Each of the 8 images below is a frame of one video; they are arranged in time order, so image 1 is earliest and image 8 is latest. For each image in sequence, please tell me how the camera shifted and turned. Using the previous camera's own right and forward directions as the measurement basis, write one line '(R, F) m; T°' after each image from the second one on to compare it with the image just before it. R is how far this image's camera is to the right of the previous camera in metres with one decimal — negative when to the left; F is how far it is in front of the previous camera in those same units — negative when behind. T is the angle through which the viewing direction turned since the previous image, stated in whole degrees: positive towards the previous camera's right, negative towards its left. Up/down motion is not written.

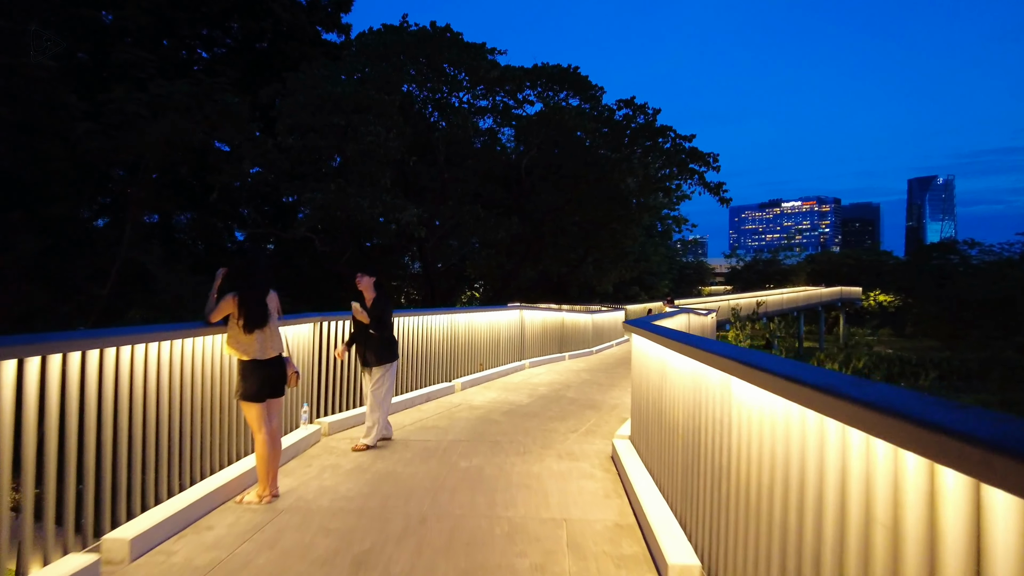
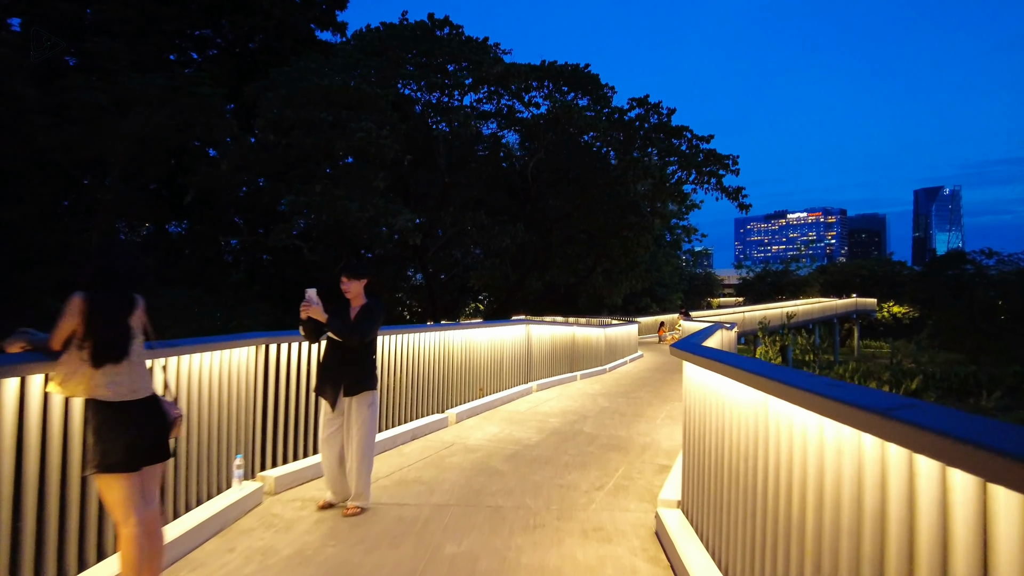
(0.0, +1.5) m; 0°
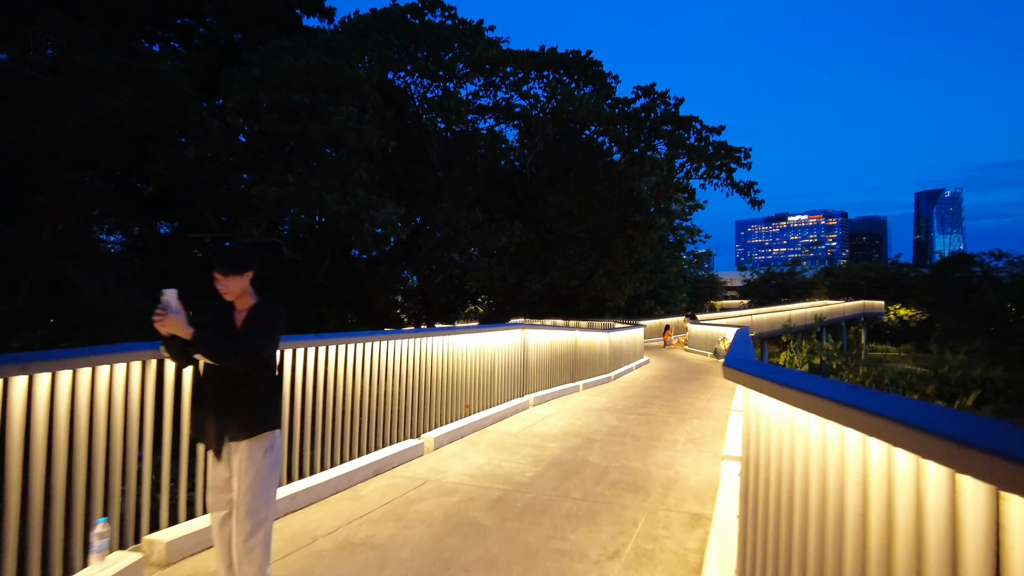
(+0.1, +1.3) m; 0°
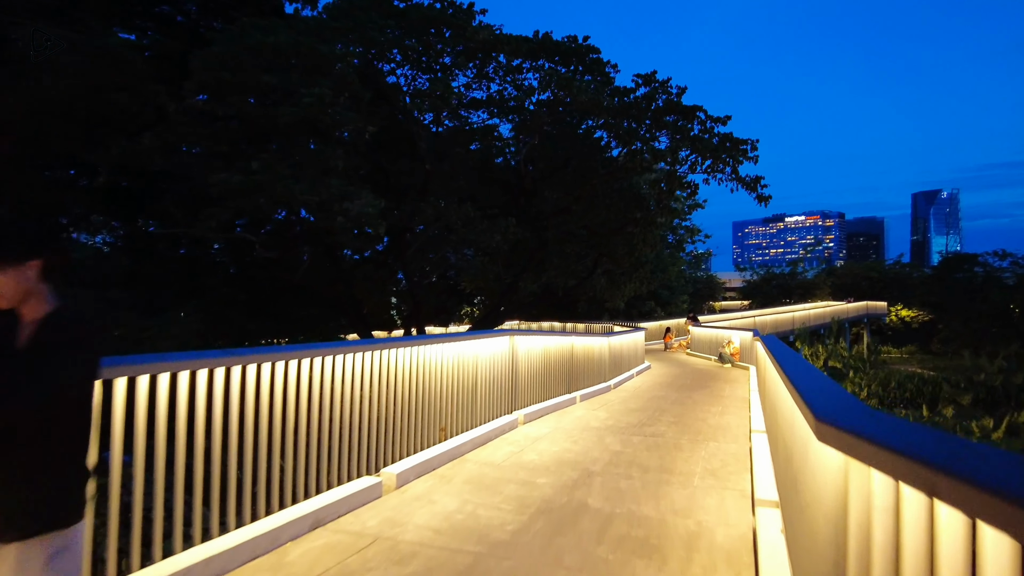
(+0.1, +1.1) m; 0°
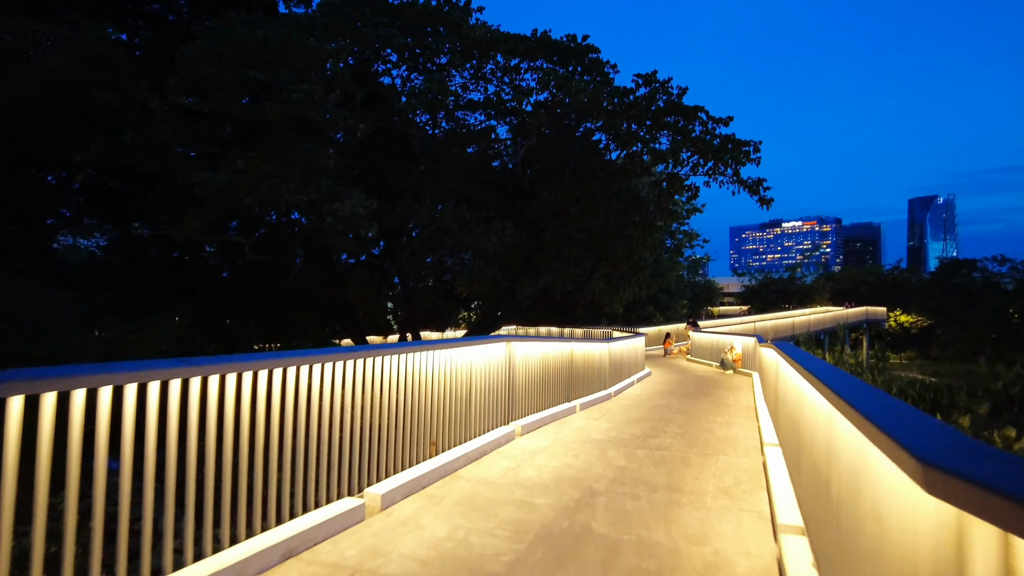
(0.0, +0.4) m; 0°
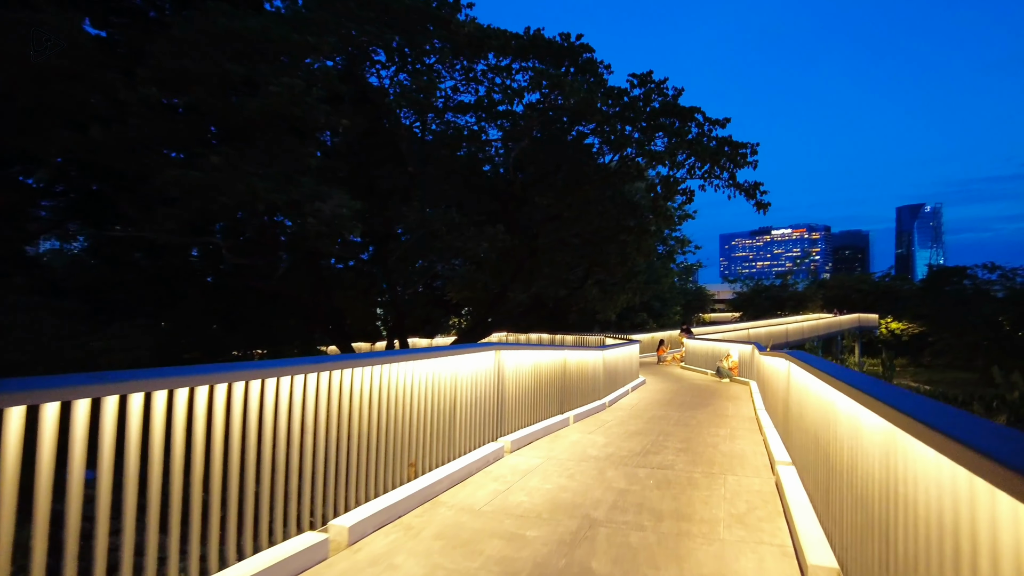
(0.0, +0.5) m; +1°
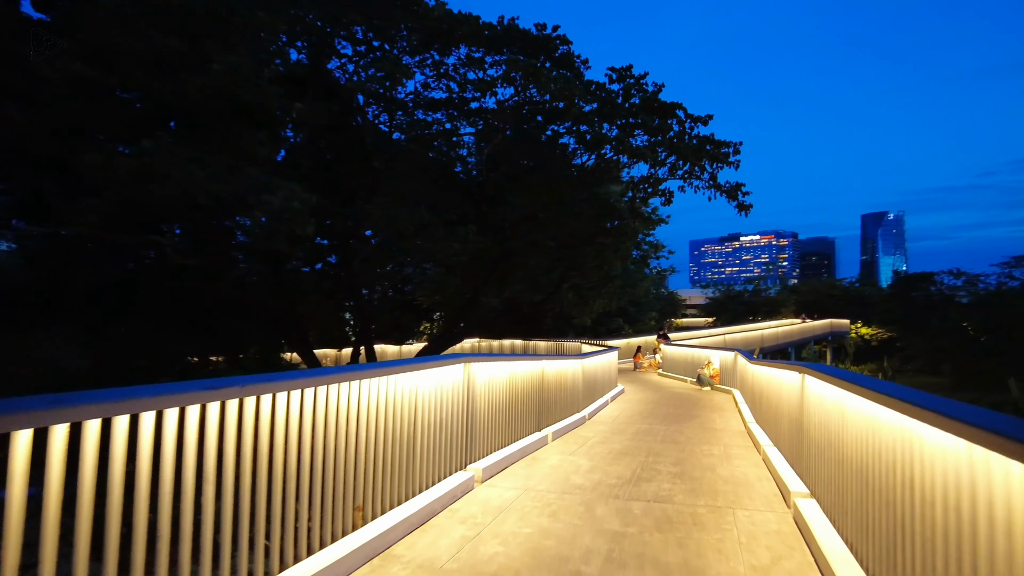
(0.0, +0.9) m; +2°
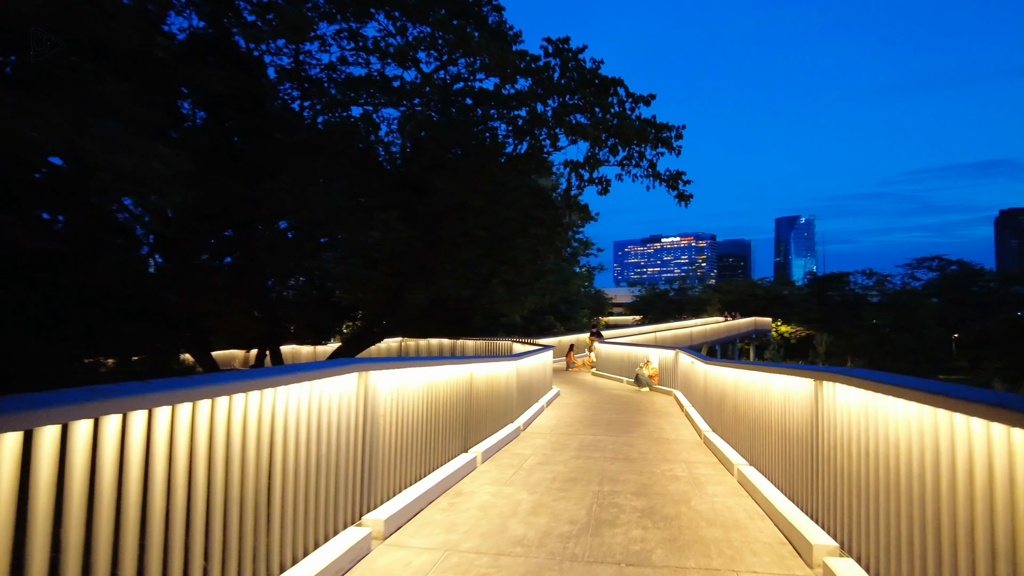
(+0.1, +1.6) m; +6°
